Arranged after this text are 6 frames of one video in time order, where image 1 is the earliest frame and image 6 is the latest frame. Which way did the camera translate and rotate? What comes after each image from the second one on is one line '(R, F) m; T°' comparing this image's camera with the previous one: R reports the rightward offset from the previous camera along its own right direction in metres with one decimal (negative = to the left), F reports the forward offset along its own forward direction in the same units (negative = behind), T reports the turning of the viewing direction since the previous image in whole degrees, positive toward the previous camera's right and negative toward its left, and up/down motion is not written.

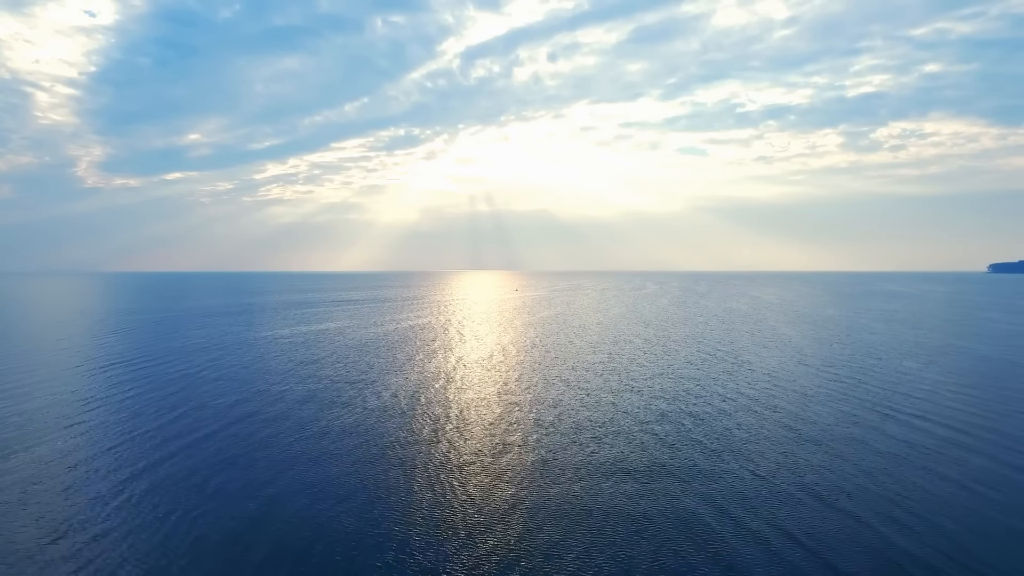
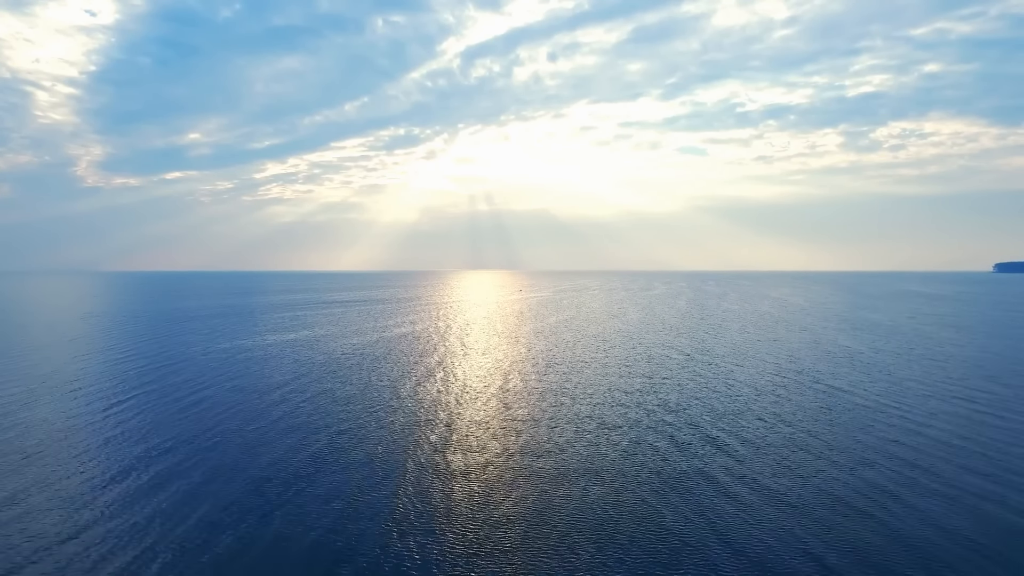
(-0.7, -0.3) m; 0°
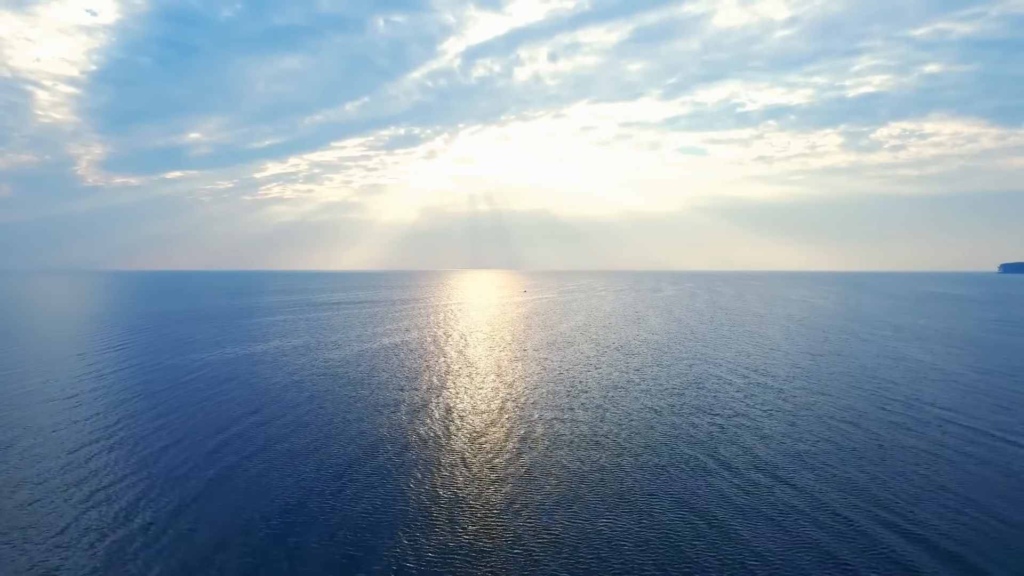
(-0.7, -0.3) m; 0°
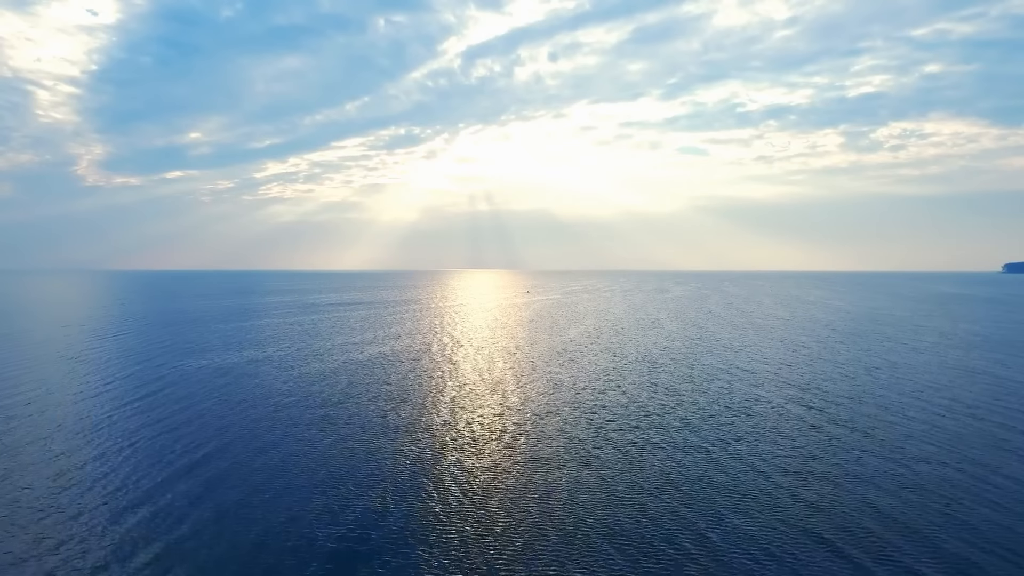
(-0.5, -0.3) m; 0°
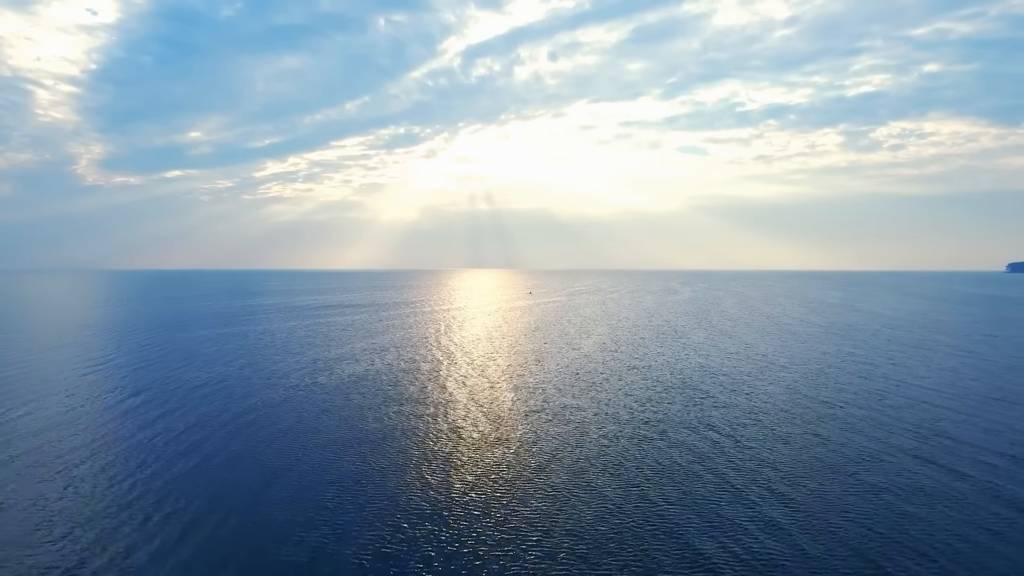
(-0.8, -0.4) m; 0°
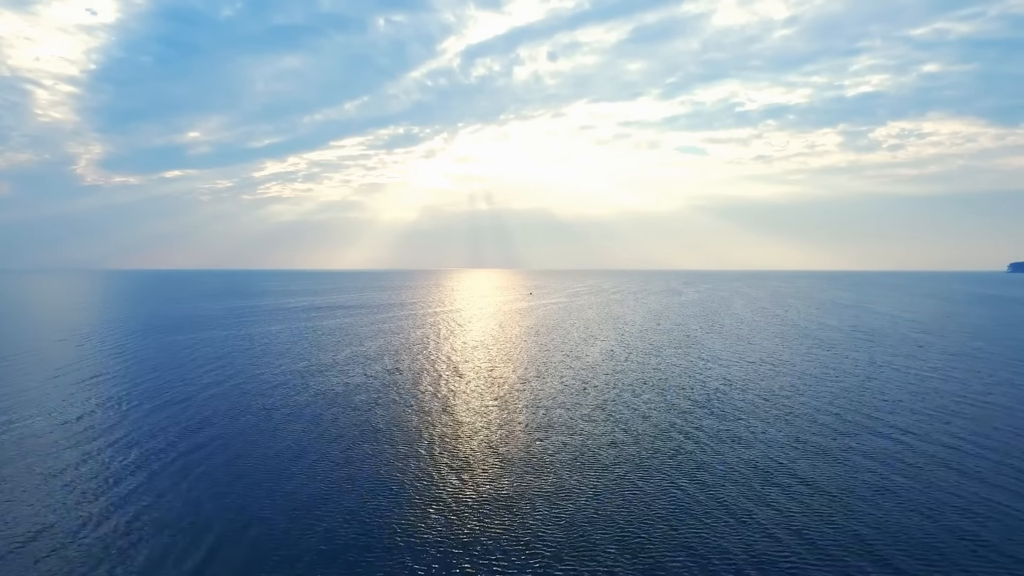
(-0.4, -0.3) m; 0°
